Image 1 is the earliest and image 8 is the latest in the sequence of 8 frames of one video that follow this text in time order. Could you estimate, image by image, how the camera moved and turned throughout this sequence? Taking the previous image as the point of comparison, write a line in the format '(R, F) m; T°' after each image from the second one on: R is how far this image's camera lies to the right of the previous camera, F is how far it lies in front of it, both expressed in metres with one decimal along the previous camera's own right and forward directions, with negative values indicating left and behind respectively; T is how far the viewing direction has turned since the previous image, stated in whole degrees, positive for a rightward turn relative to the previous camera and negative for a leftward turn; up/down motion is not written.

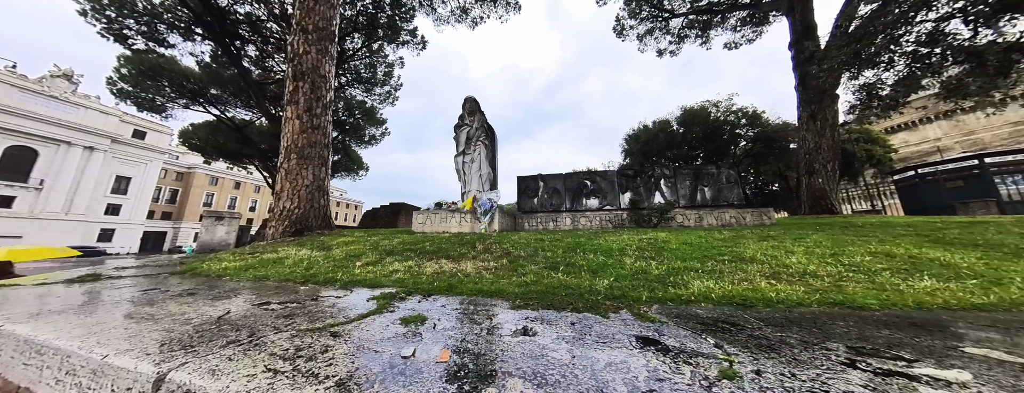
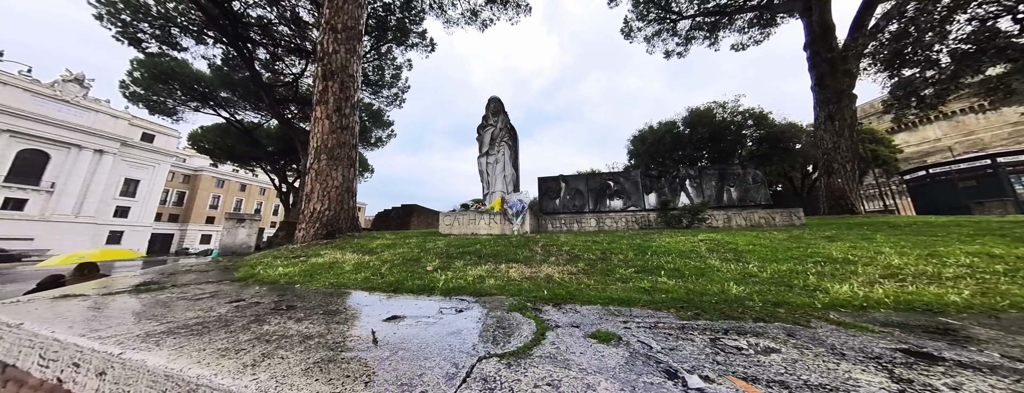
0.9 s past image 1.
(-0.8, +0.1) m; 0°
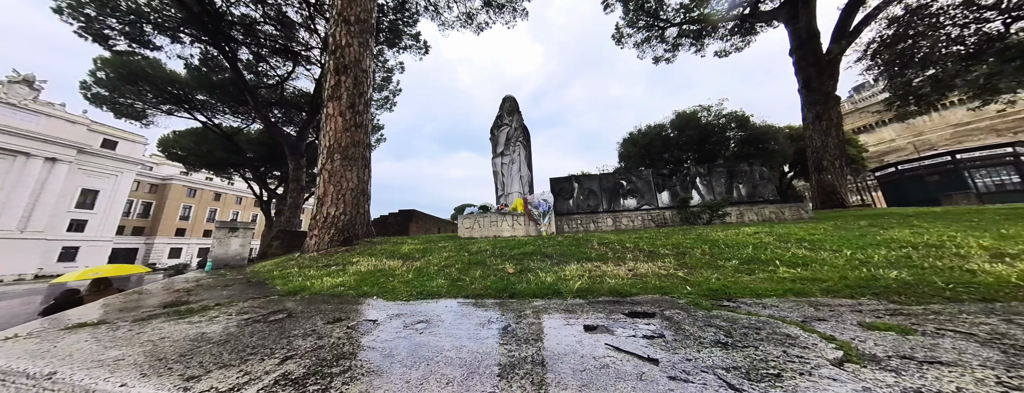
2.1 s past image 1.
(-0.9, +0.2) m; +3°
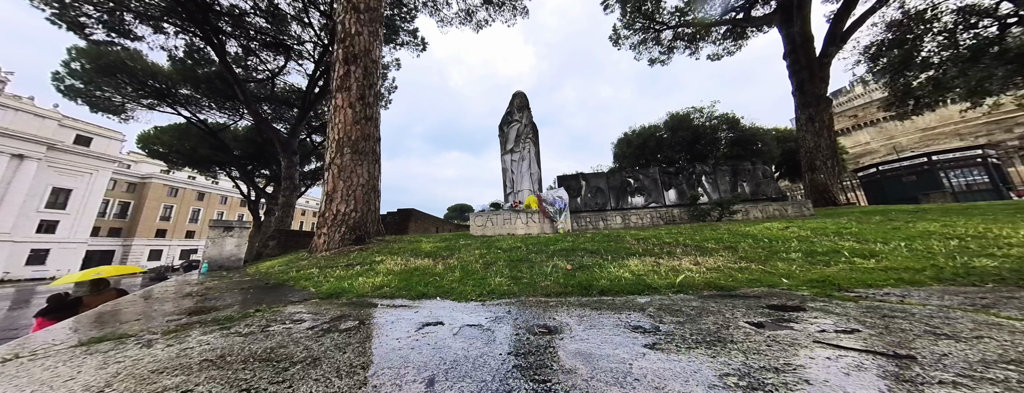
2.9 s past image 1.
(-0.5, +0.1) m; +2°
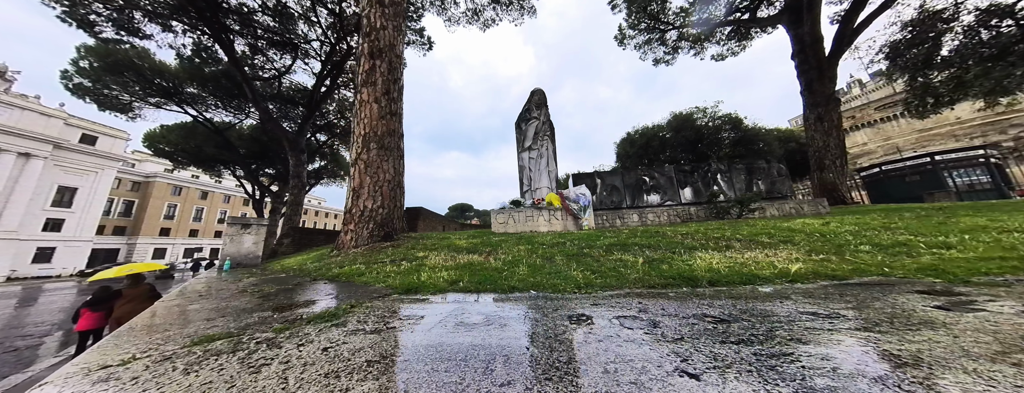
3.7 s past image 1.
(-0.6, 0.0) m; 0°
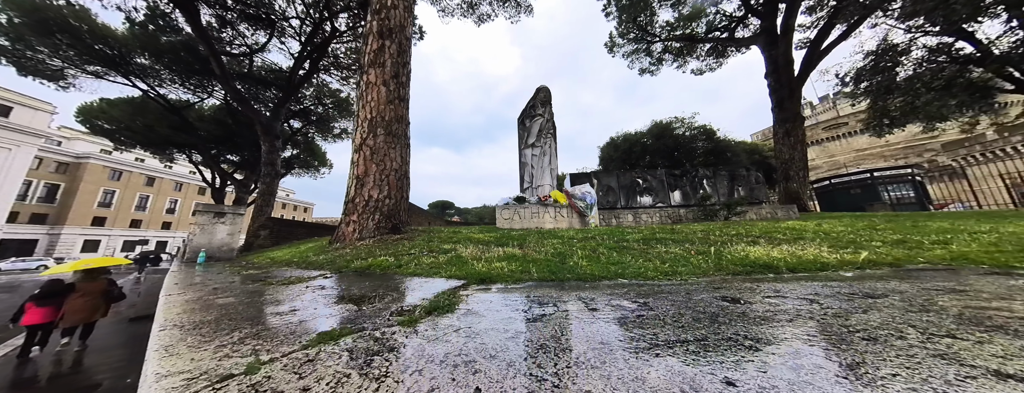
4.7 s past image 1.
(-0.6, +0.1) m; +5°
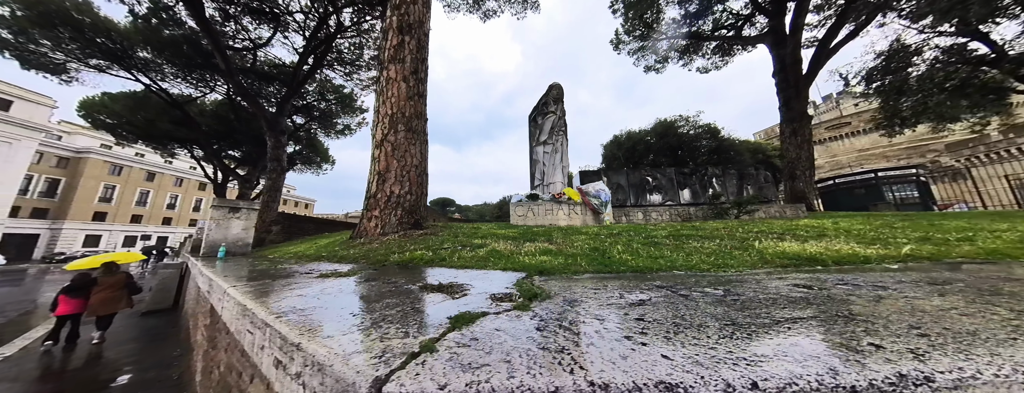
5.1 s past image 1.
(-0.4, -0.1) m; 0°
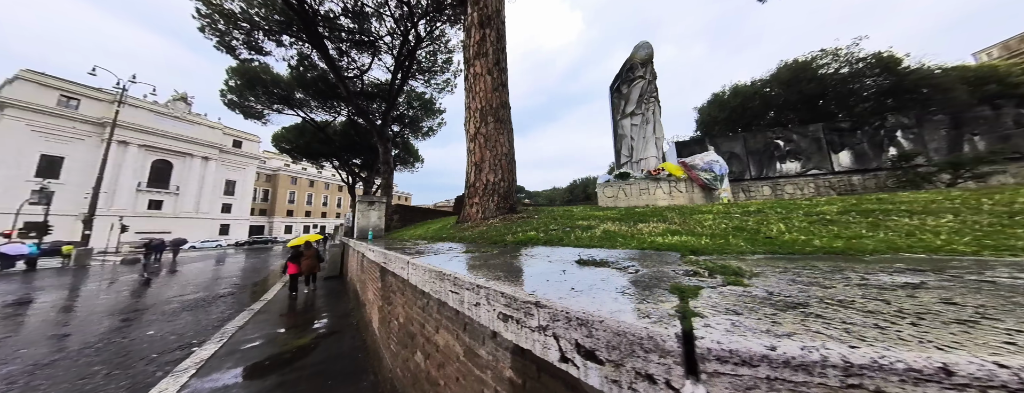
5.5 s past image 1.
(-0.4, -0.1) m; -17°
